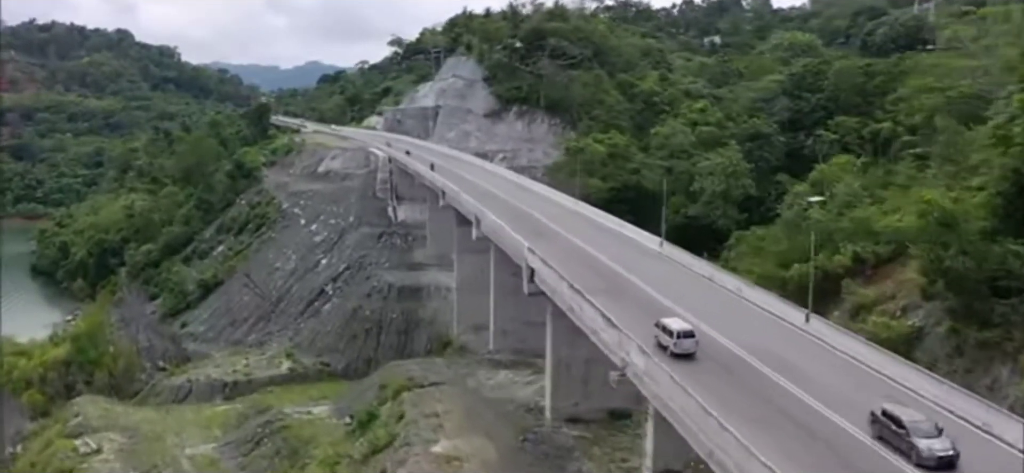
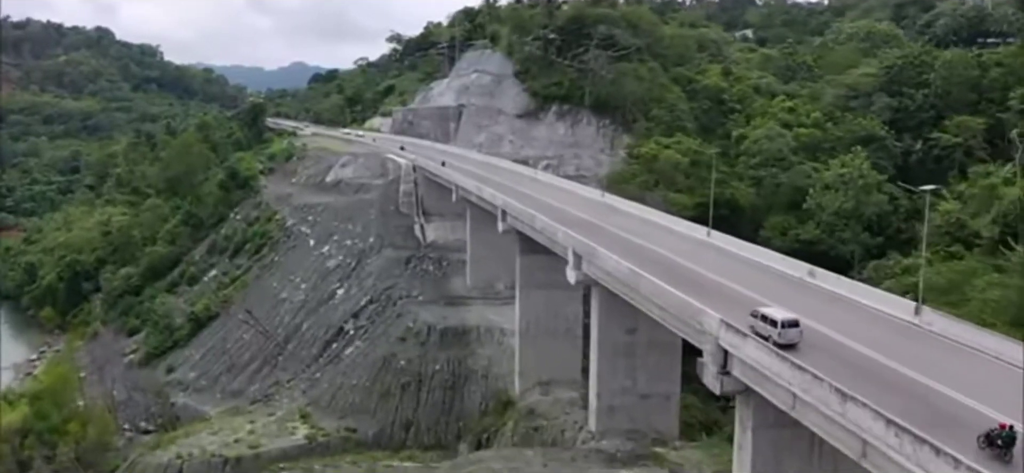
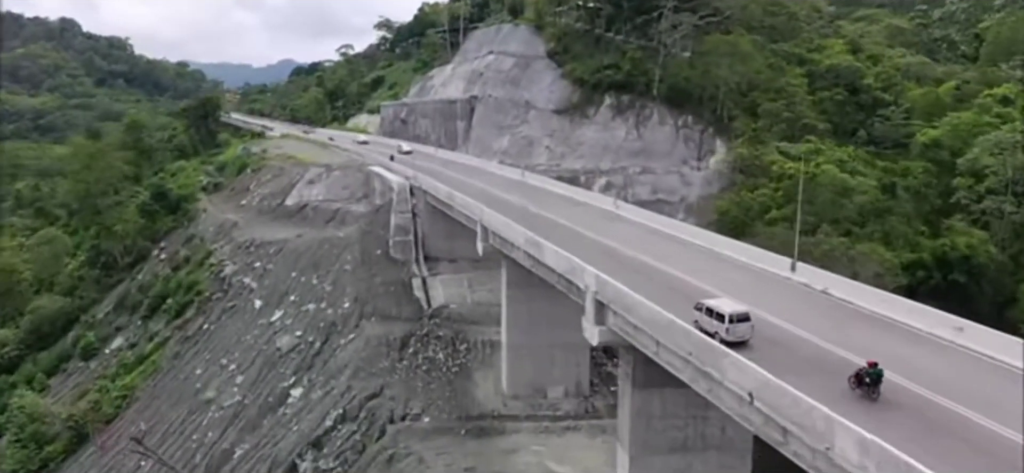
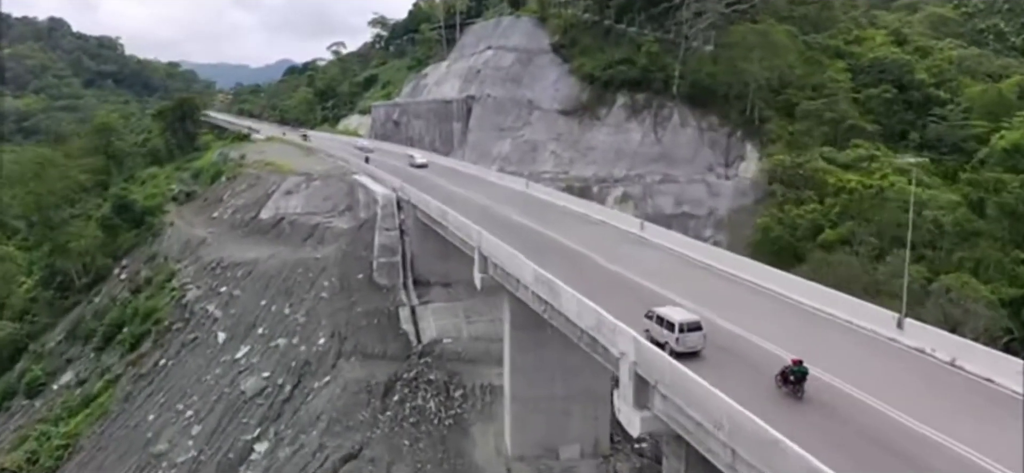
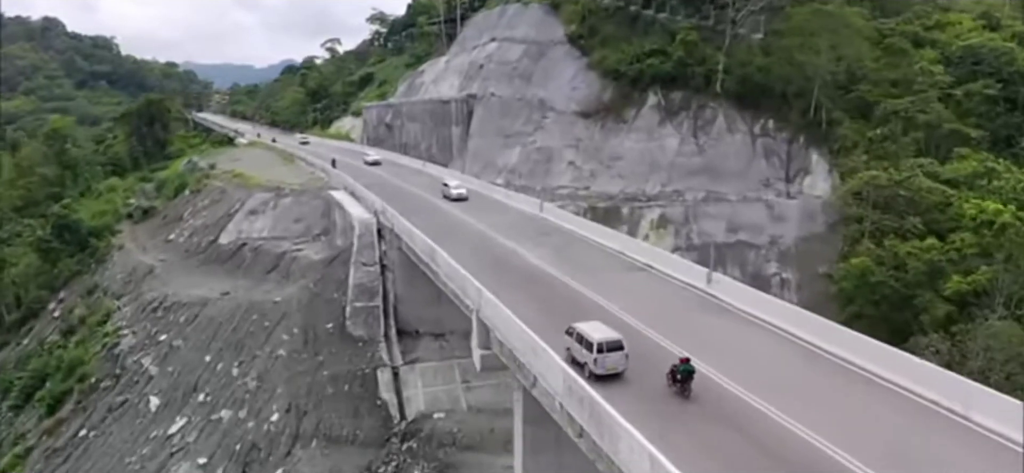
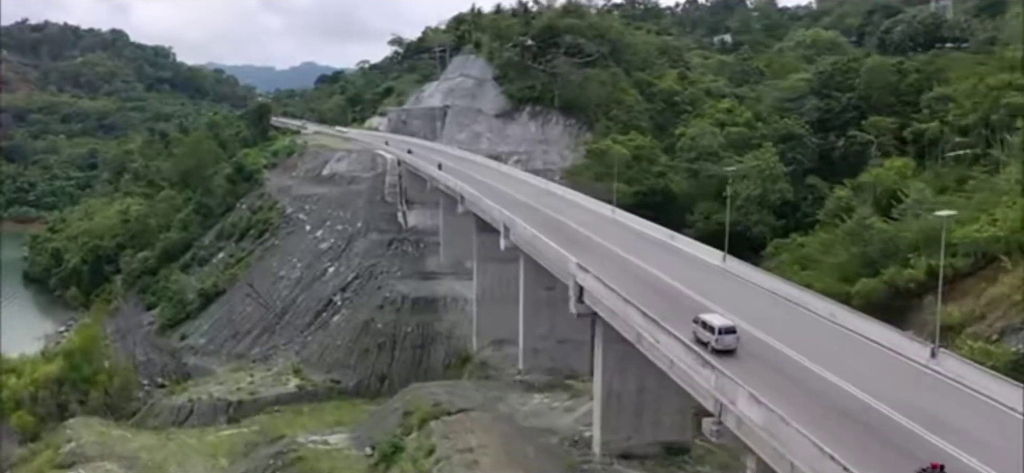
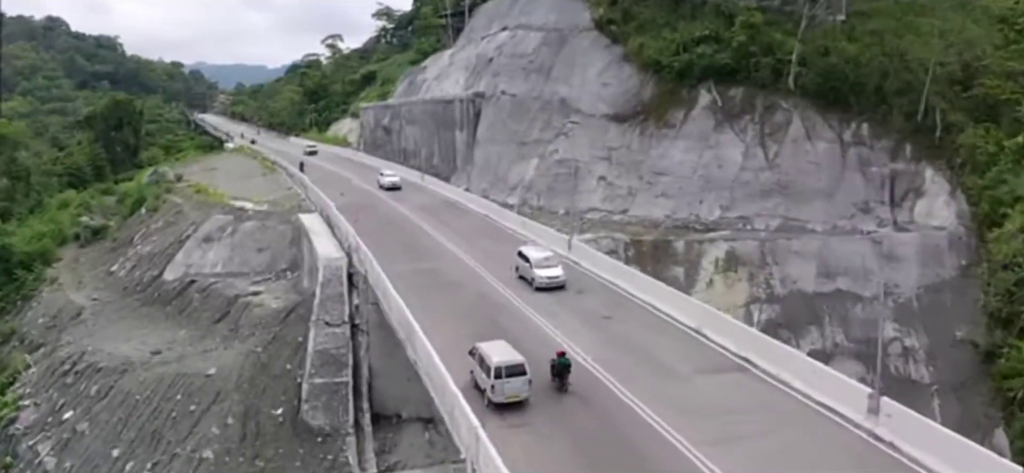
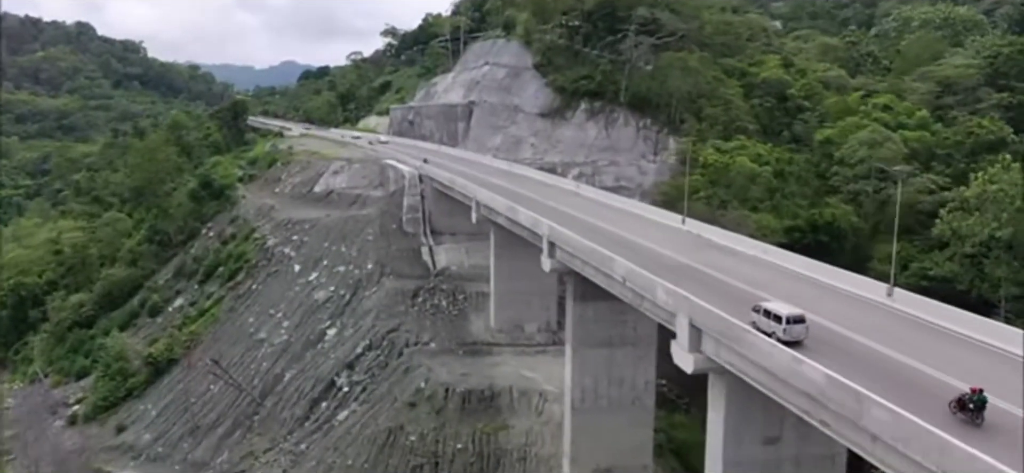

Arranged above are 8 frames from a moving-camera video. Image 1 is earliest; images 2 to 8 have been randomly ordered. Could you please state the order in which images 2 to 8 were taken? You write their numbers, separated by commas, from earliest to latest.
6, 2, 8, 3, 4, 5, 7
